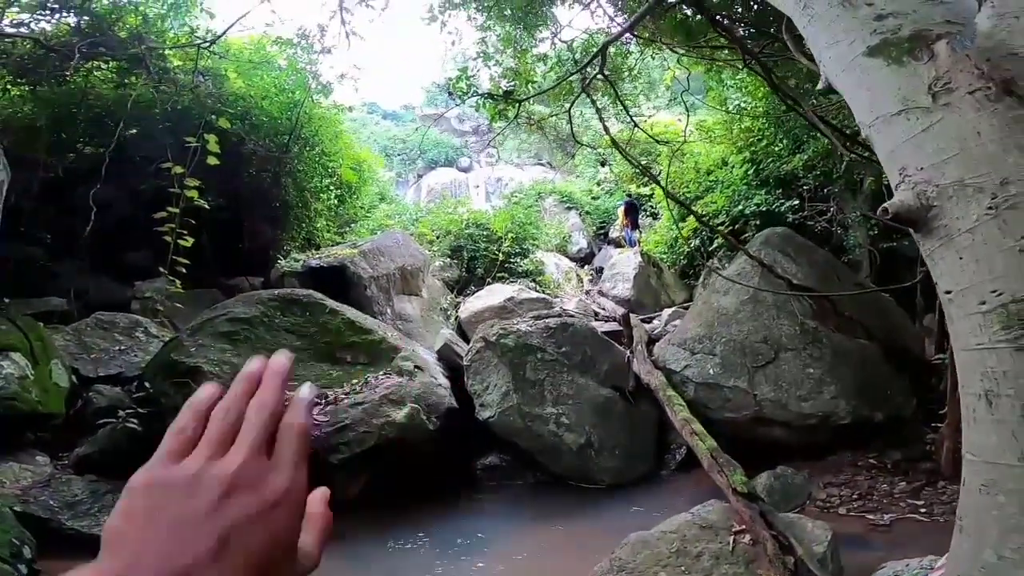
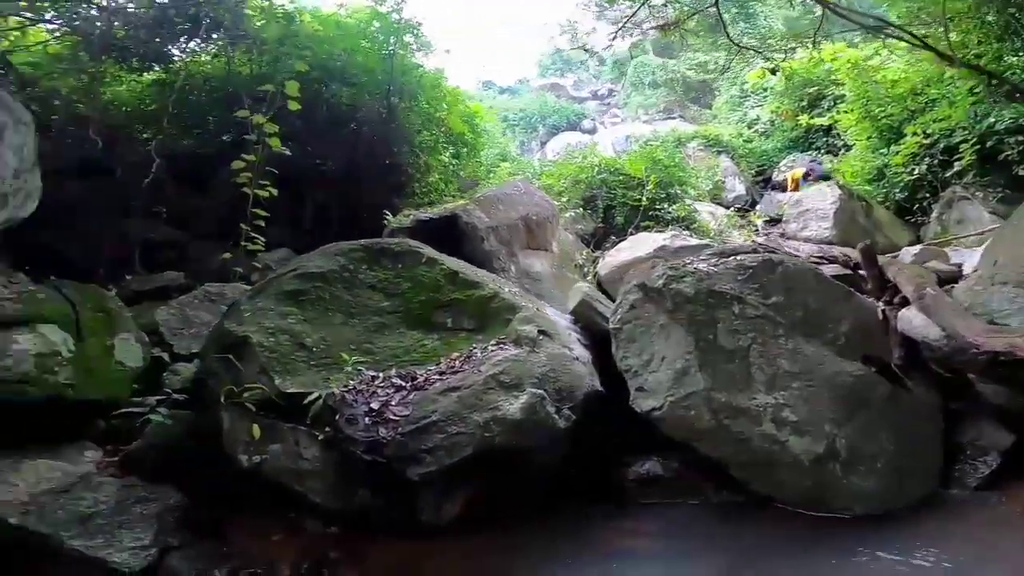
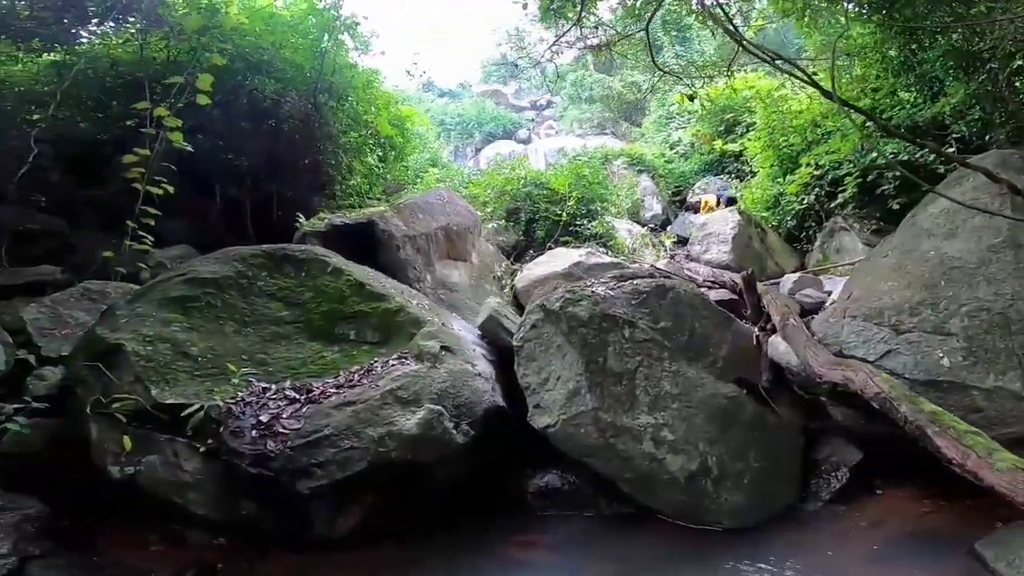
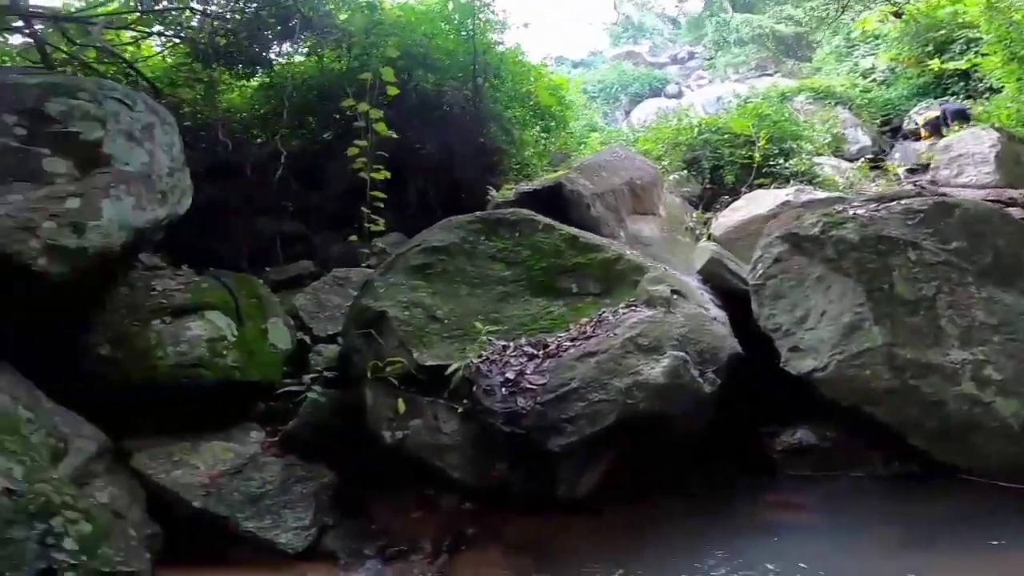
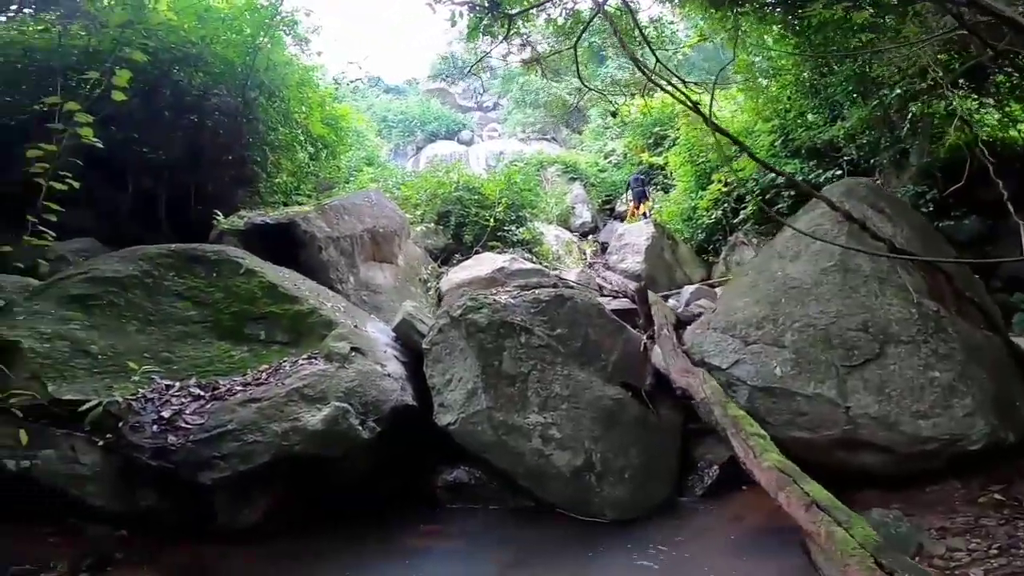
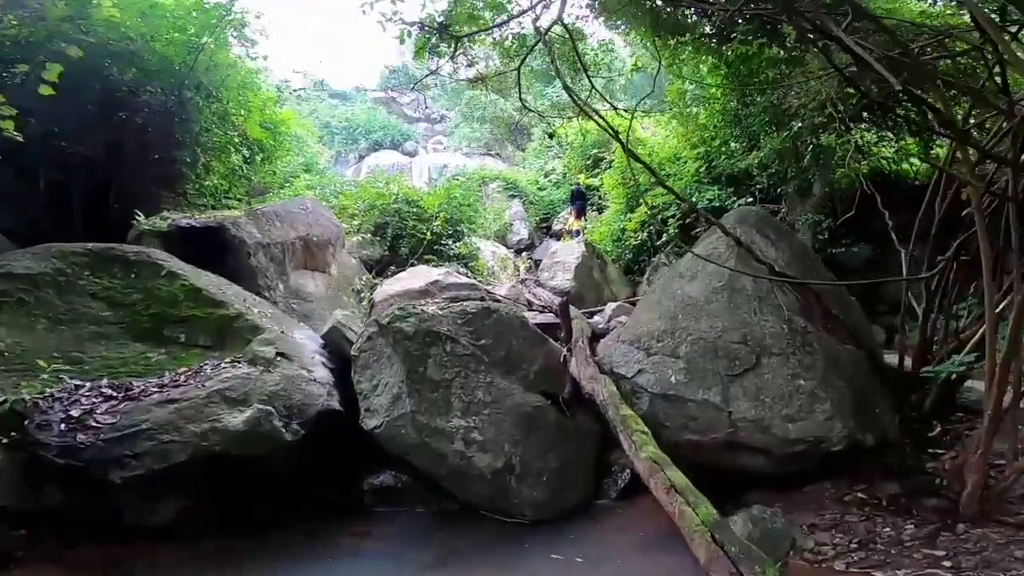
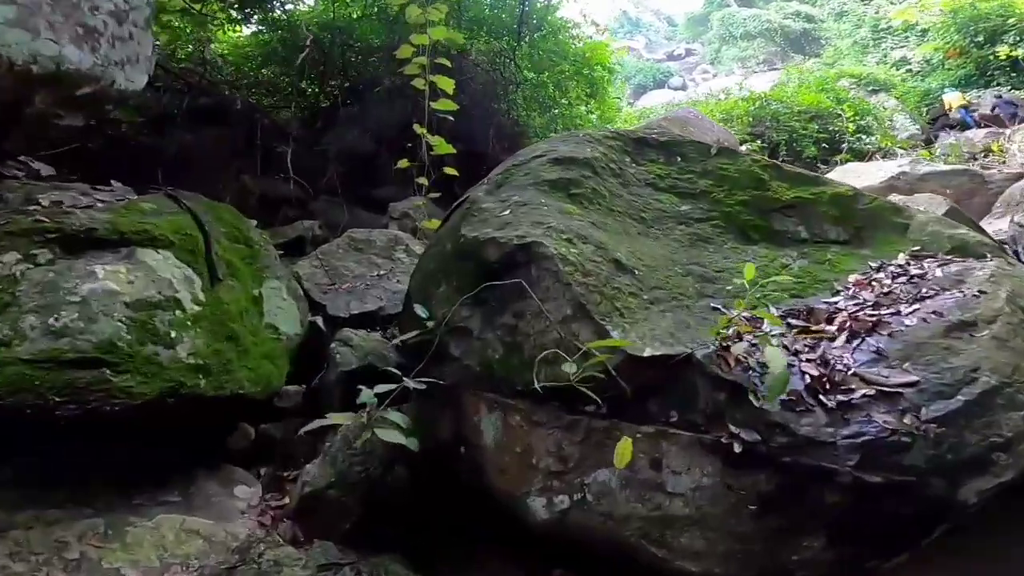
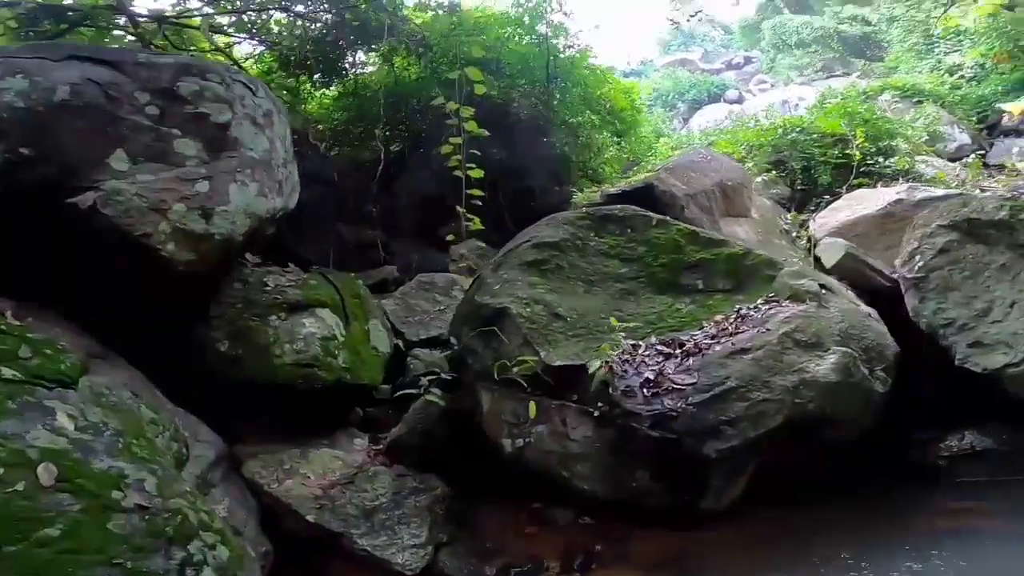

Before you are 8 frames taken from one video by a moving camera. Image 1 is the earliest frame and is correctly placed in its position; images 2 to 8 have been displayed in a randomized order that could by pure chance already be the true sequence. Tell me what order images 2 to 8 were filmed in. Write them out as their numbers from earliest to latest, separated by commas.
6, 5, 3, 2, 4, 8, 7
